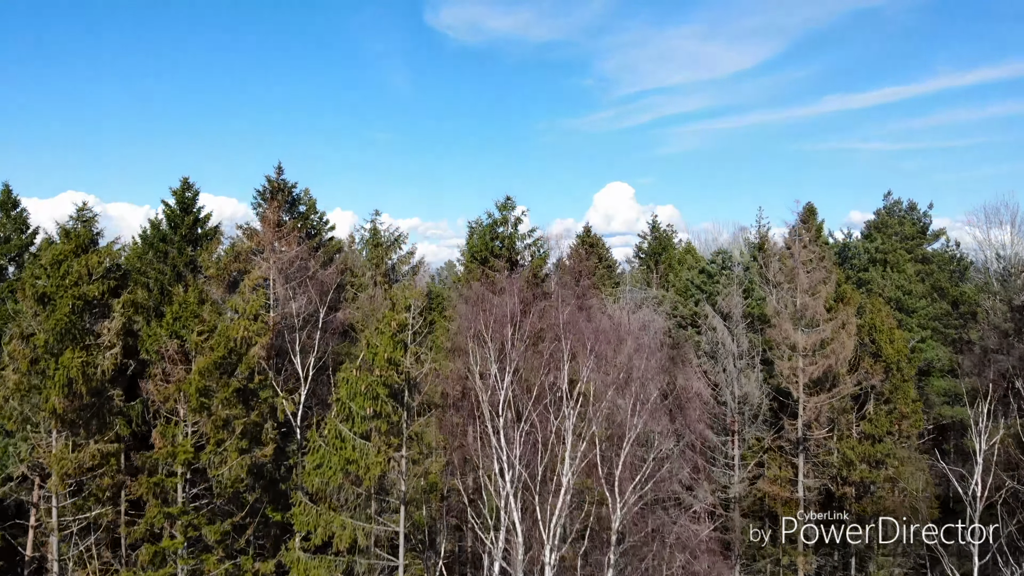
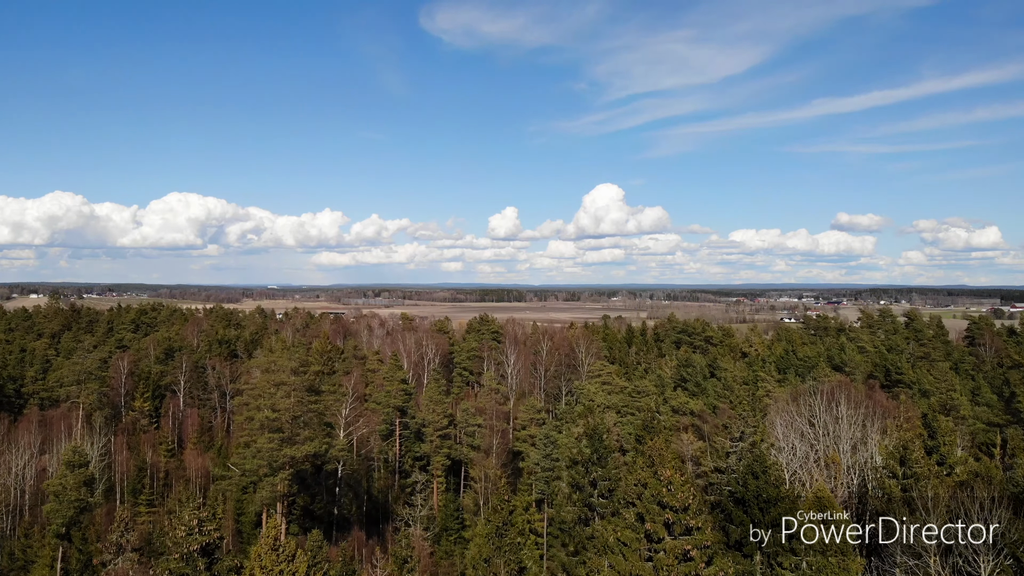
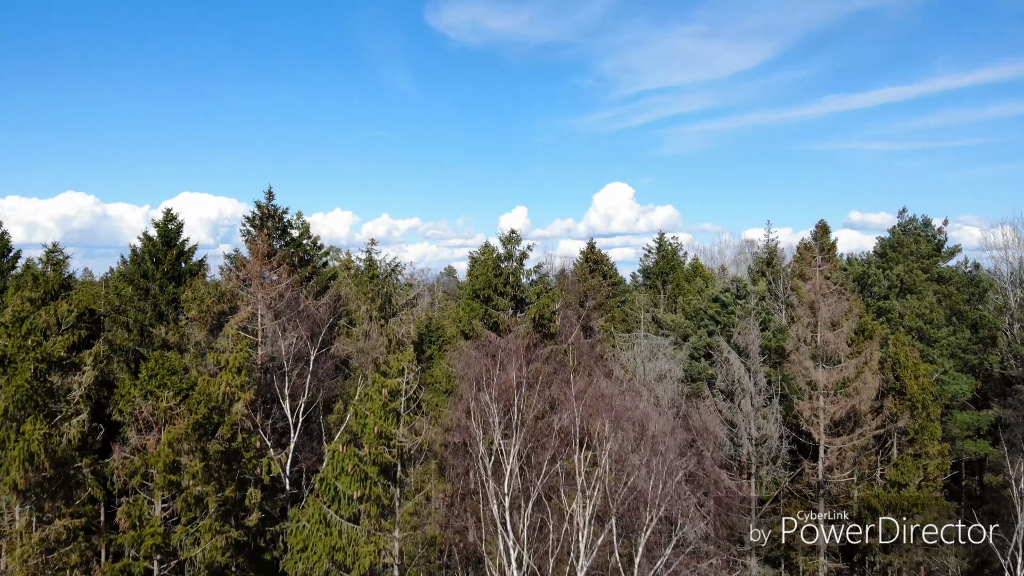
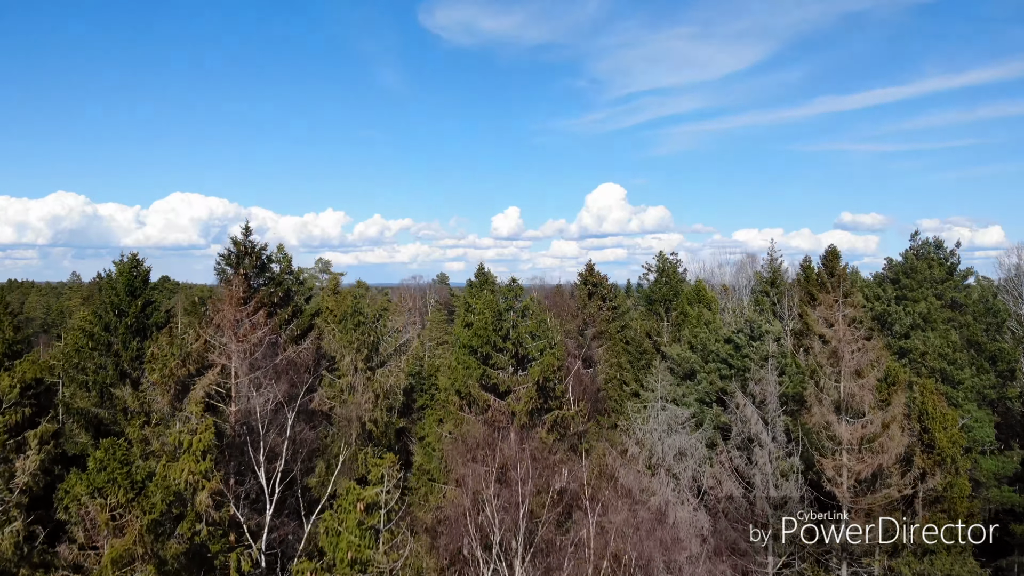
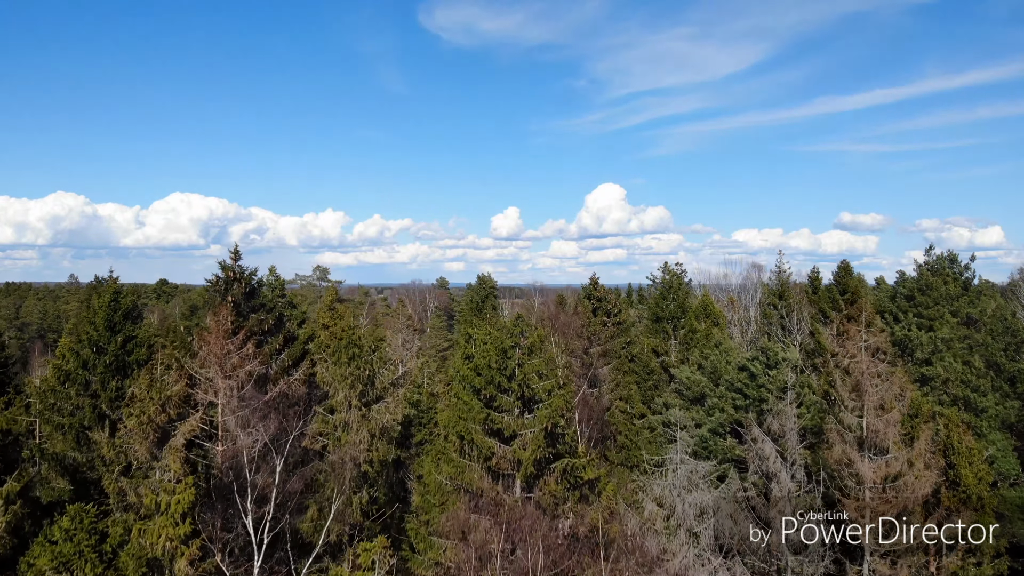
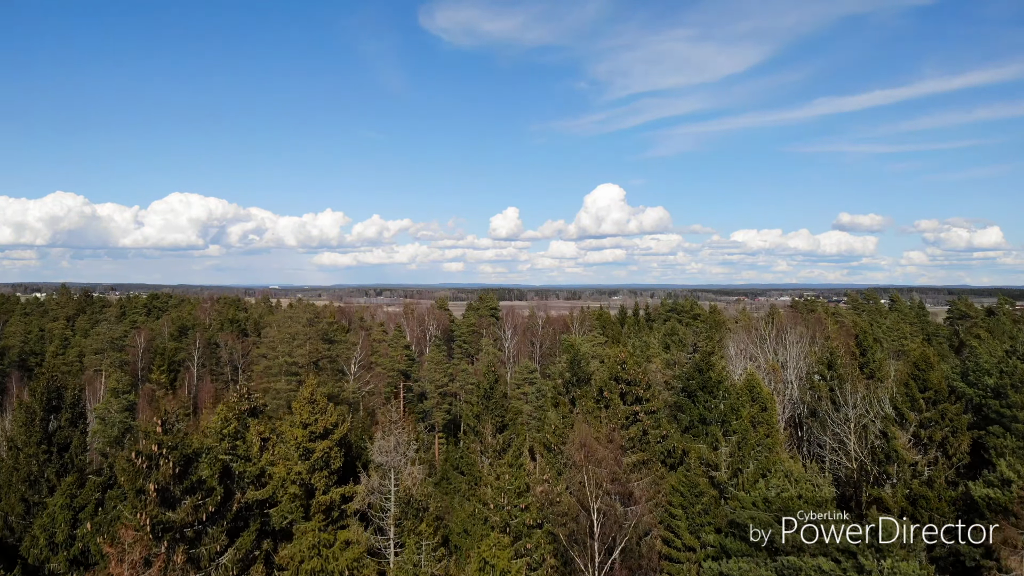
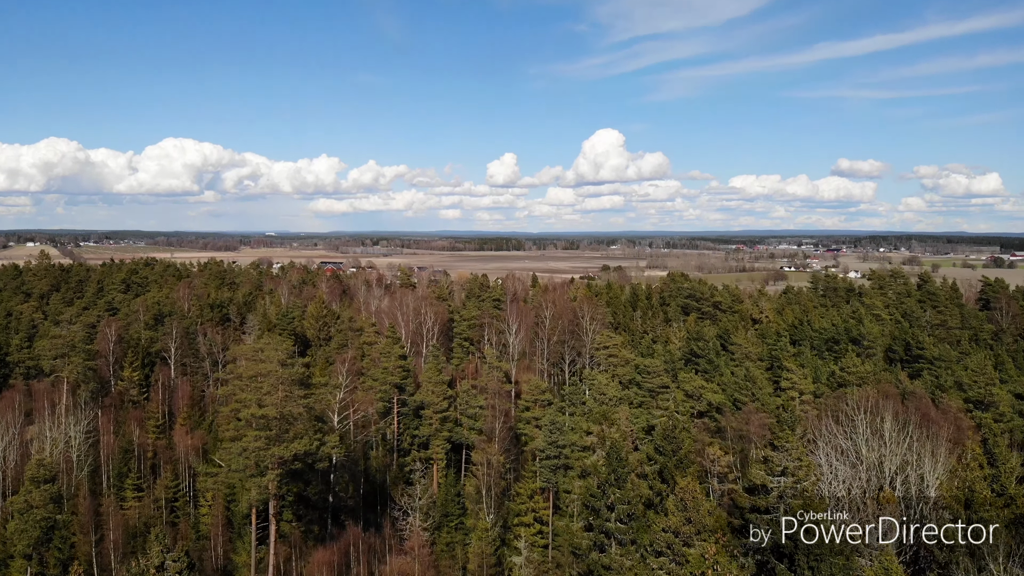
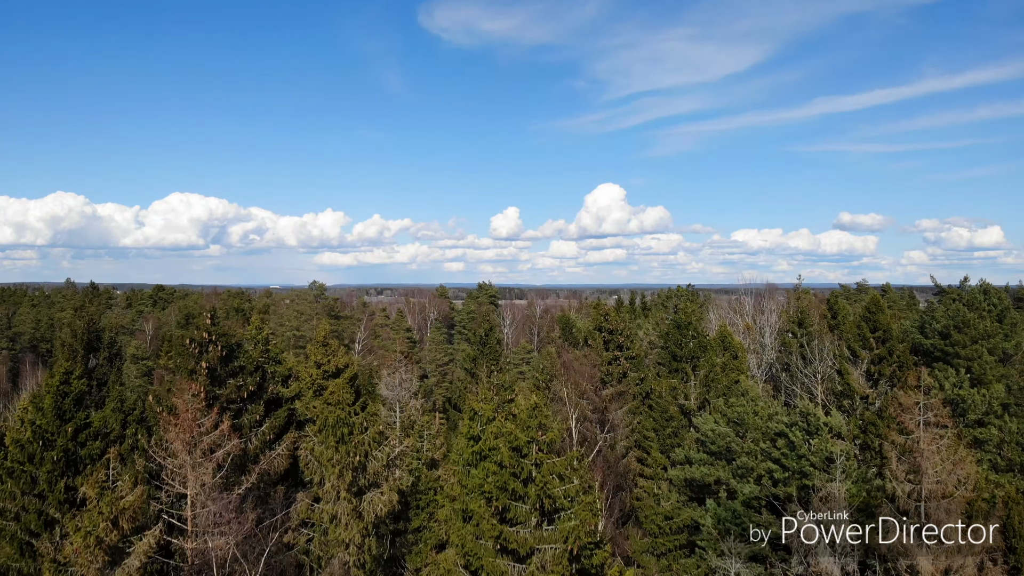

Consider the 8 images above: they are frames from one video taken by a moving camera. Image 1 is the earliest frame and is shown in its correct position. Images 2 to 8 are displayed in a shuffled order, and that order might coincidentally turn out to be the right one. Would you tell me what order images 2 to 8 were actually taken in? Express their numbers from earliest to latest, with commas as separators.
3, 4, 5, 8, 6, 2, 7
